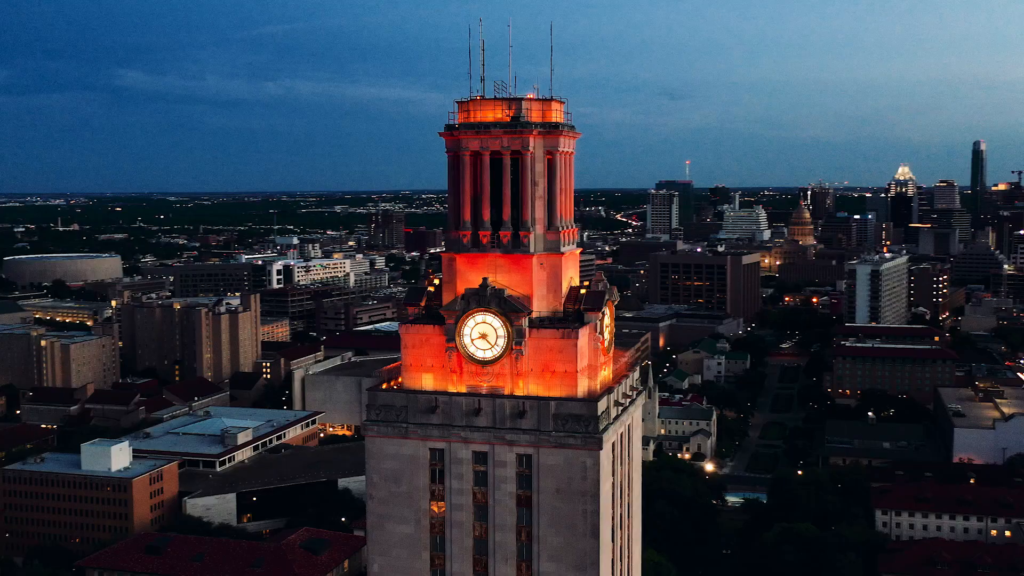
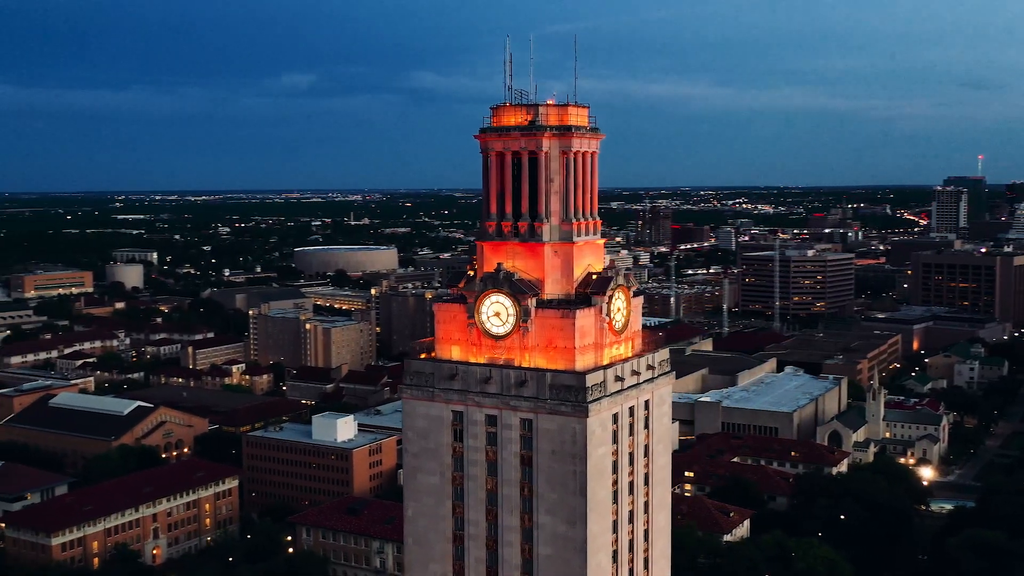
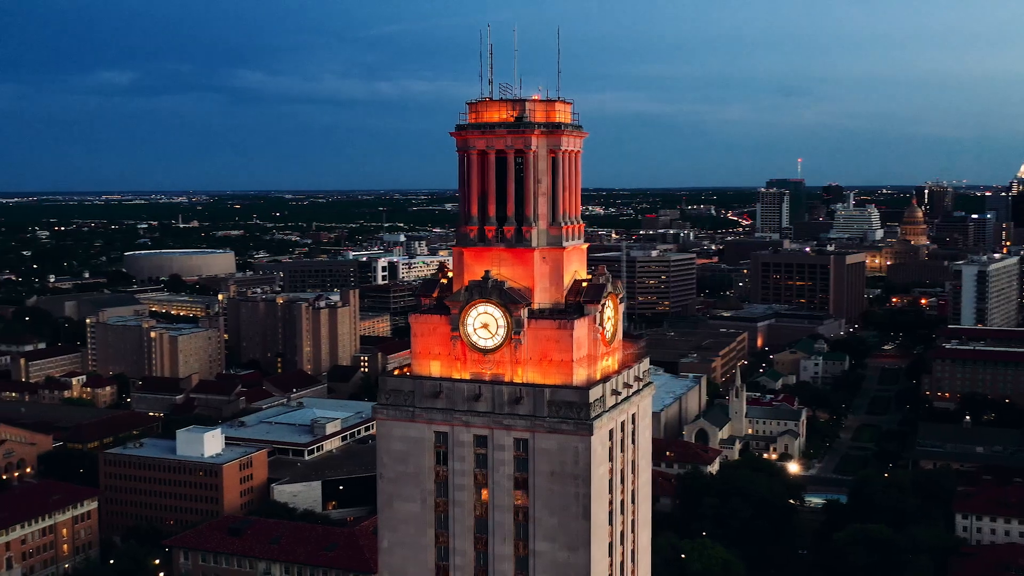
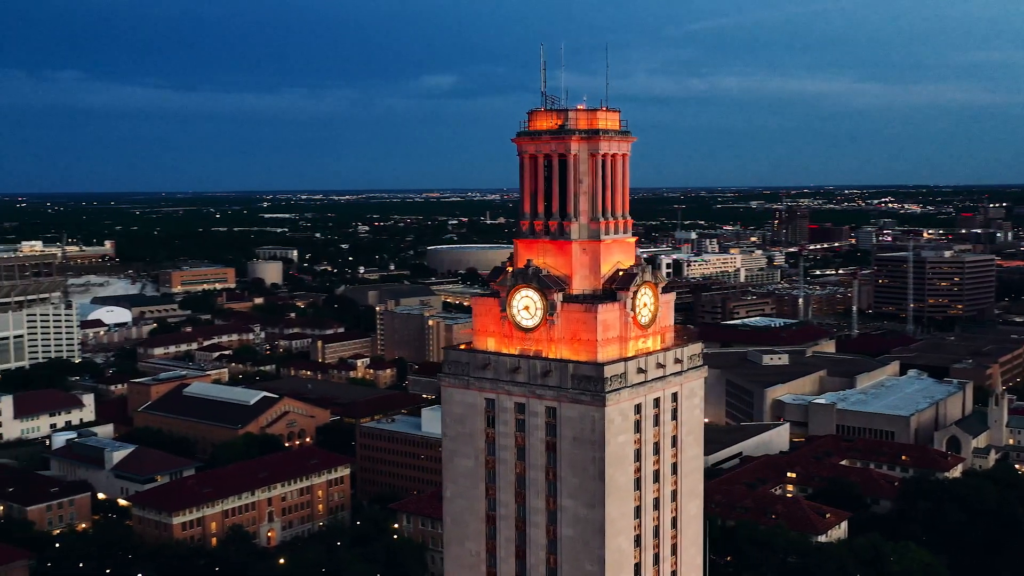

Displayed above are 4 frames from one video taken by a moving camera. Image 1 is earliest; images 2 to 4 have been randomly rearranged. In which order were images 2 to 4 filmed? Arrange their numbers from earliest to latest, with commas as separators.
3, 2, 4
